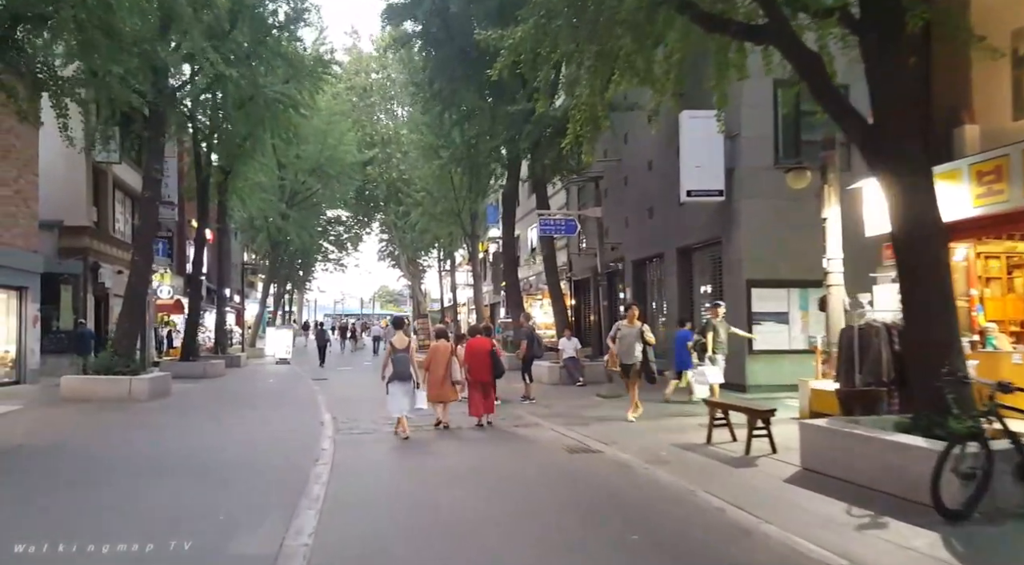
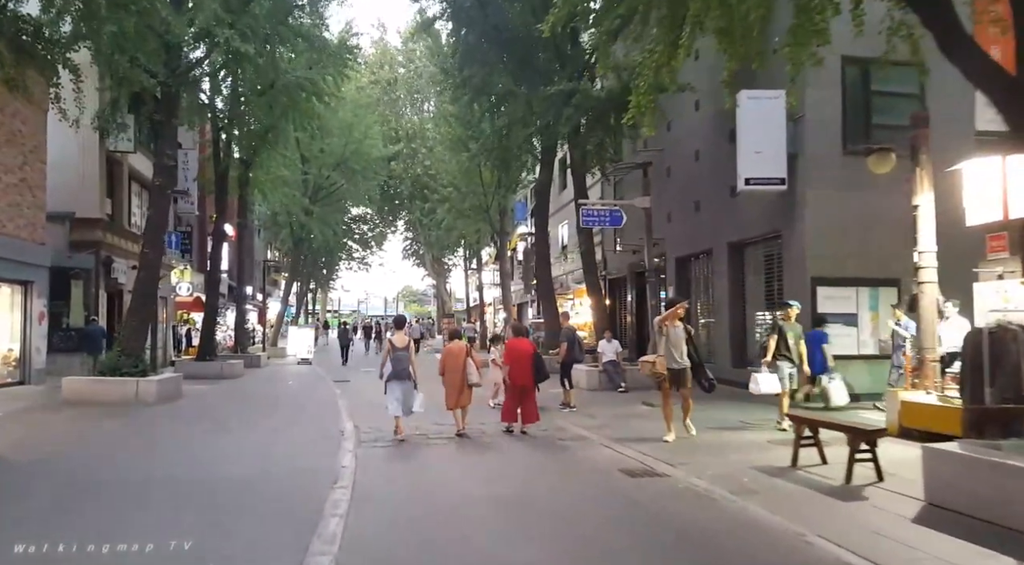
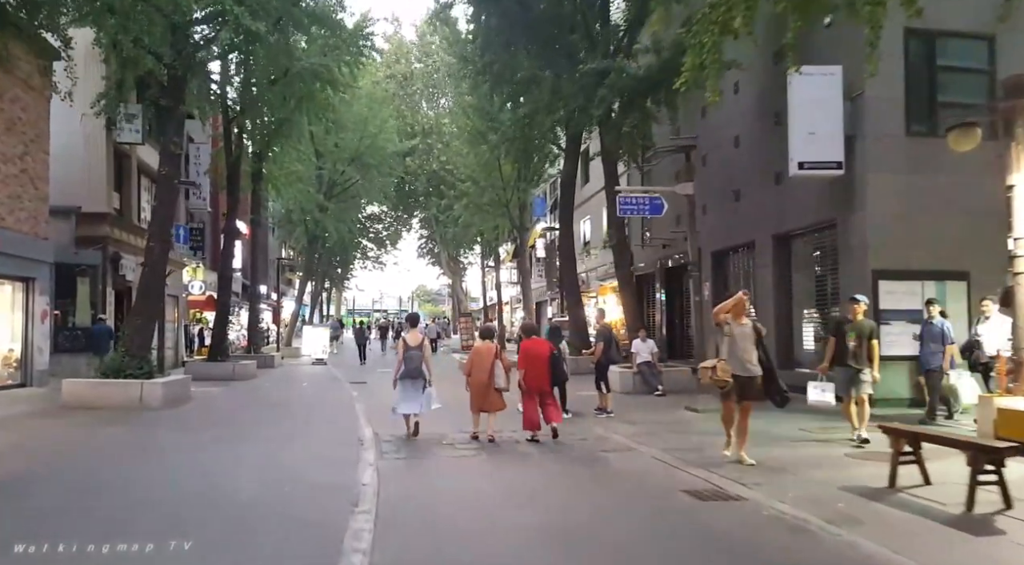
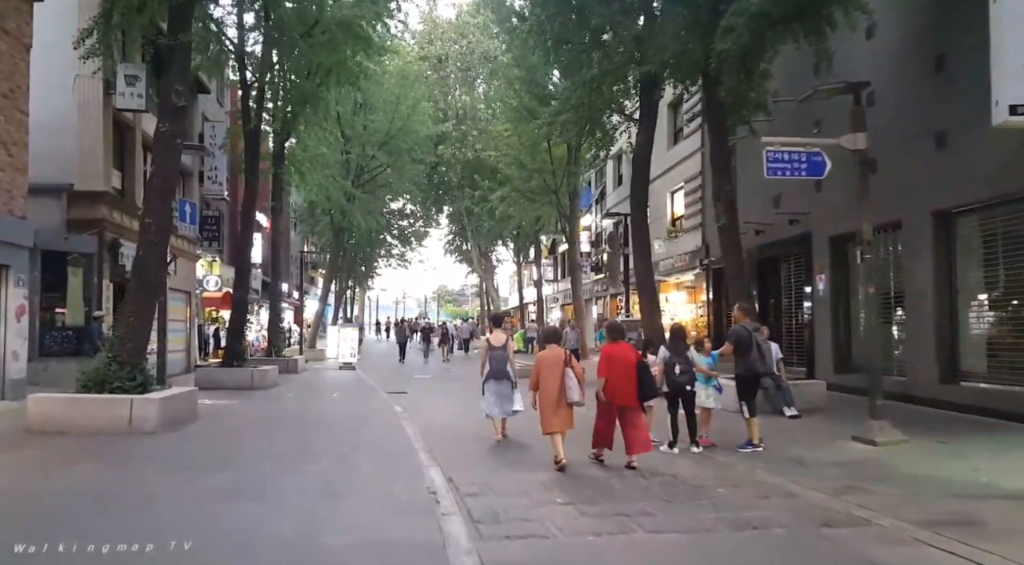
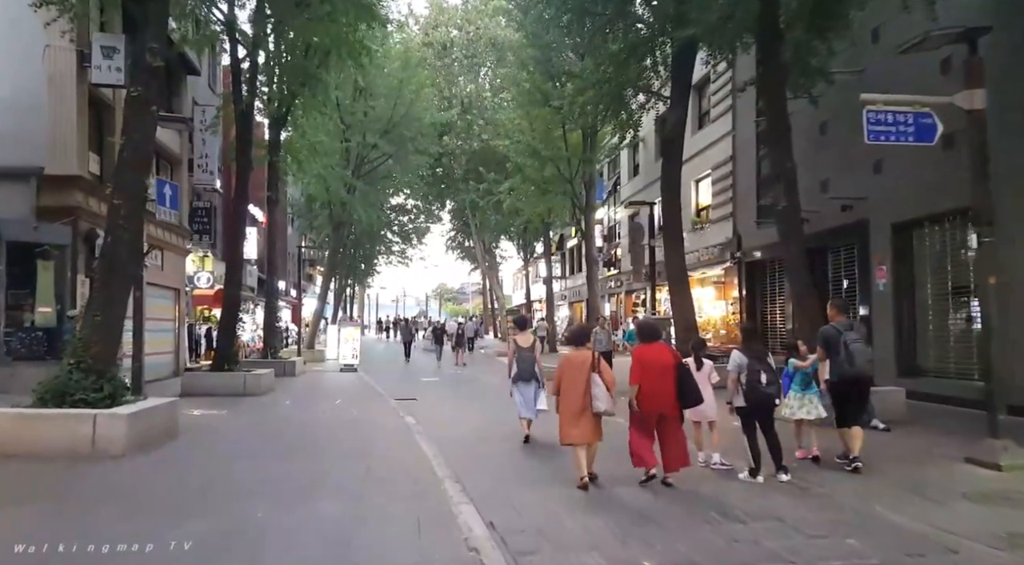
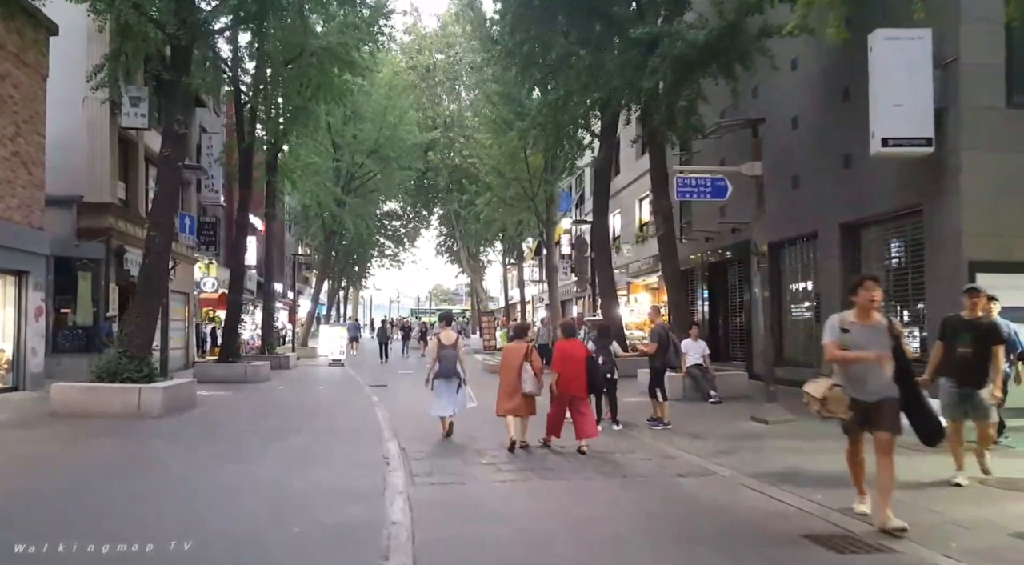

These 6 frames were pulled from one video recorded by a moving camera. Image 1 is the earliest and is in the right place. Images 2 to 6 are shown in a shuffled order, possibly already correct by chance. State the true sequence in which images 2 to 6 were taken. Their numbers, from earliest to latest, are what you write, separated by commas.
2, 3, 6, 4, 5
